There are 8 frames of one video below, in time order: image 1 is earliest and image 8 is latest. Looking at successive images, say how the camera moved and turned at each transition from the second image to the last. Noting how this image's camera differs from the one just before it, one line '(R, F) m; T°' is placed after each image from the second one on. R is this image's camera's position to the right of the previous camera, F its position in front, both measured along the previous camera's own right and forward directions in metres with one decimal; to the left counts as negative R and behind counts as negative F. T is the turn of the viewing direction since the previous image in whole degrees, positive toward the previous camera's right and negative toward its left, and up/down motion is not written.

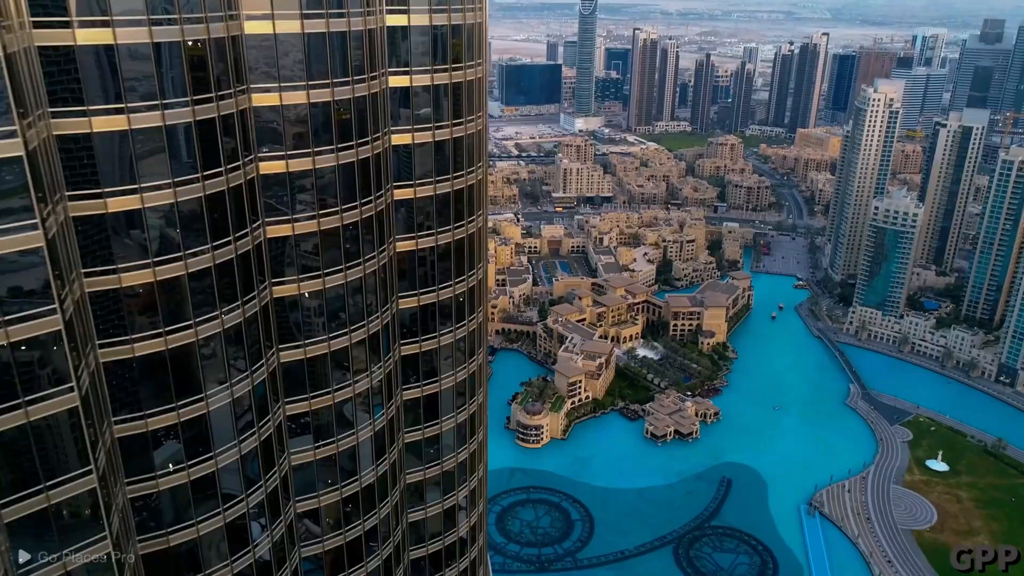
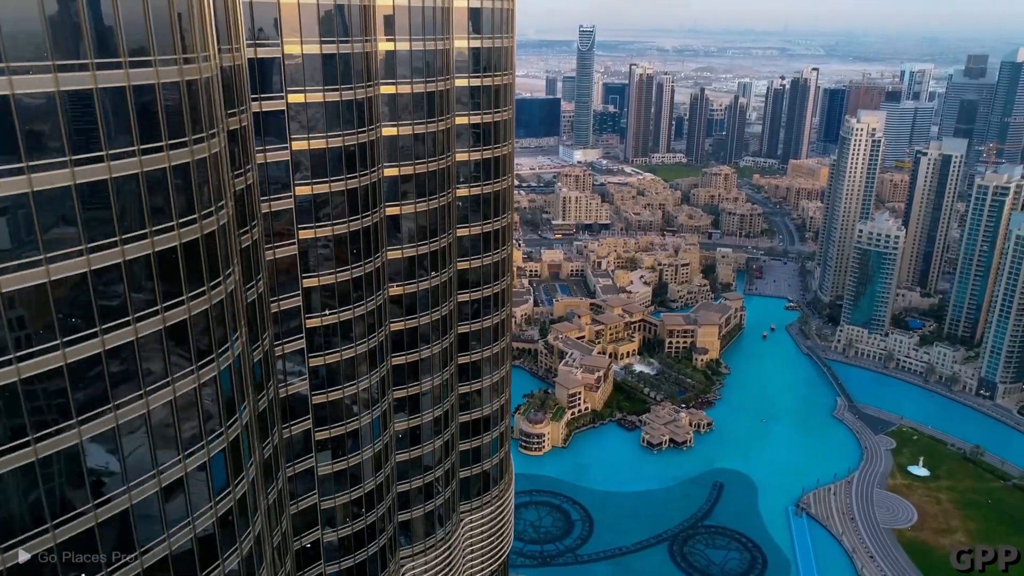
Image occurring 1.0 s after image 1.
(-0.3, -3.7) m; 0°
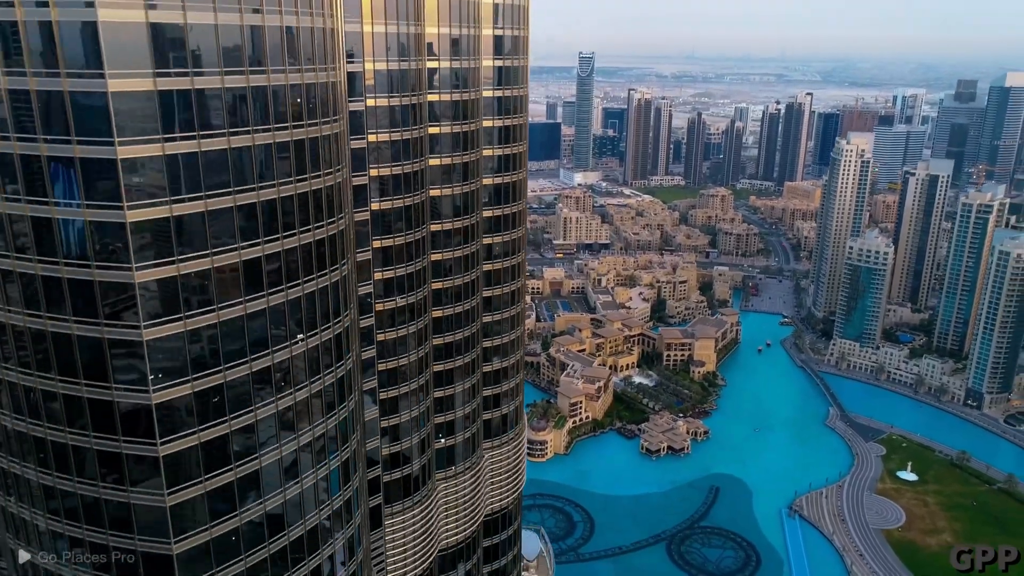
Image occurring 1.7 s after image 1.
(-0.3, -2.8) m; 0°
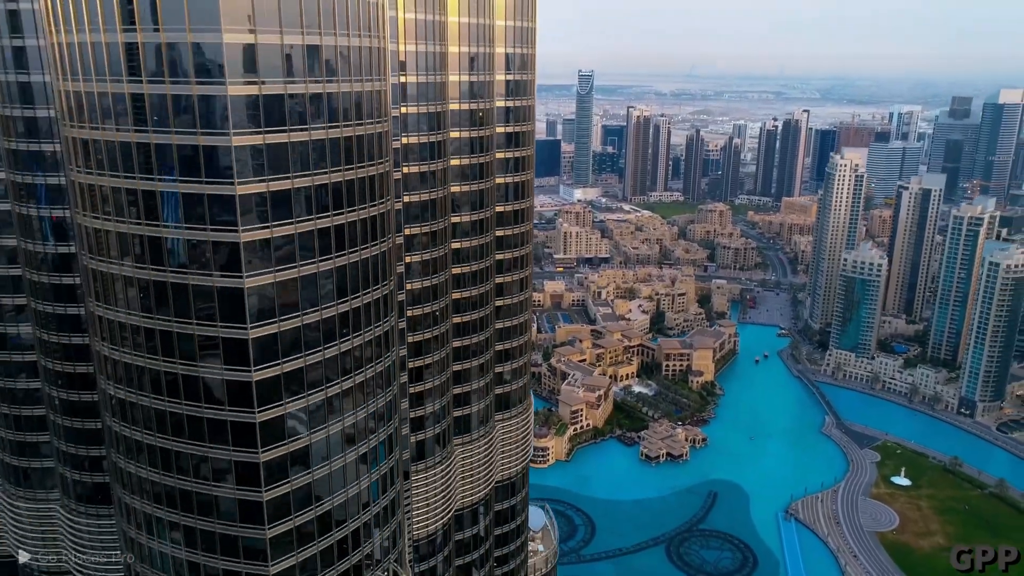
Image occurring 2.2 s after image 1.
(-0.2, -1.8) m; 0°
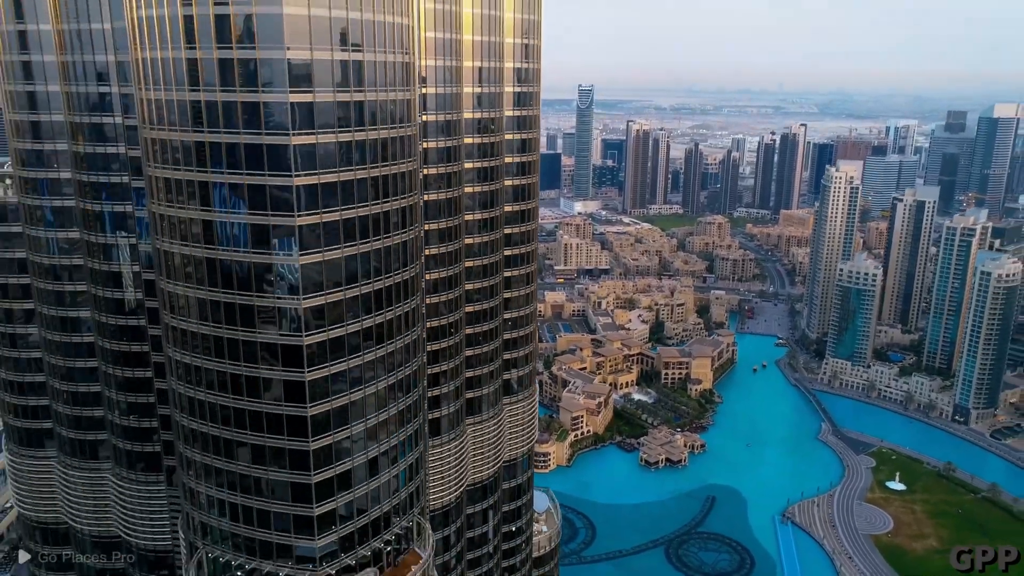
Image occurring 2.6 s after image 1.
(-0.2, -1.5) m; 0°
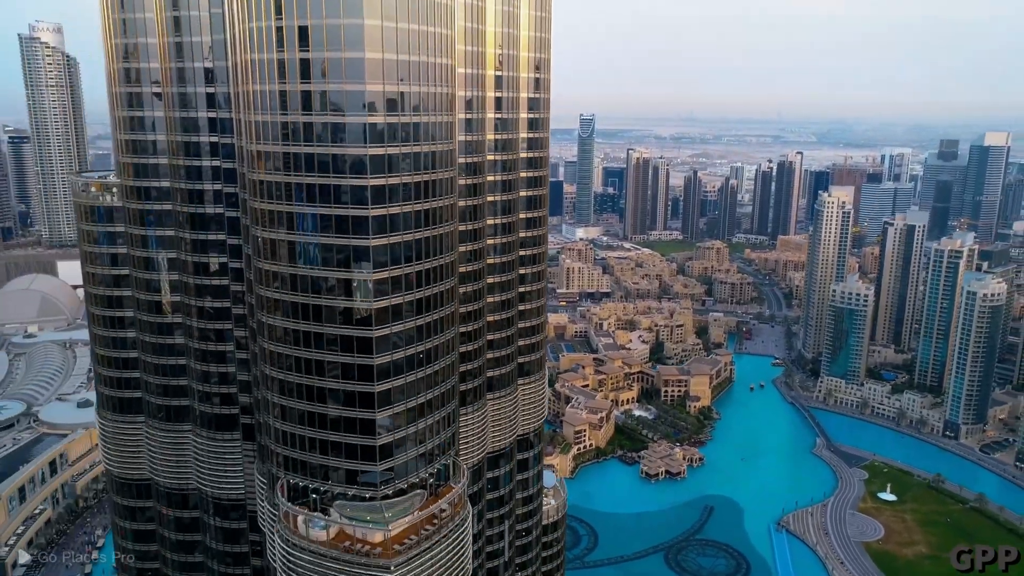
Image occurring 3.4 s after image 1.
(-0.3, -3.2) m; 0°
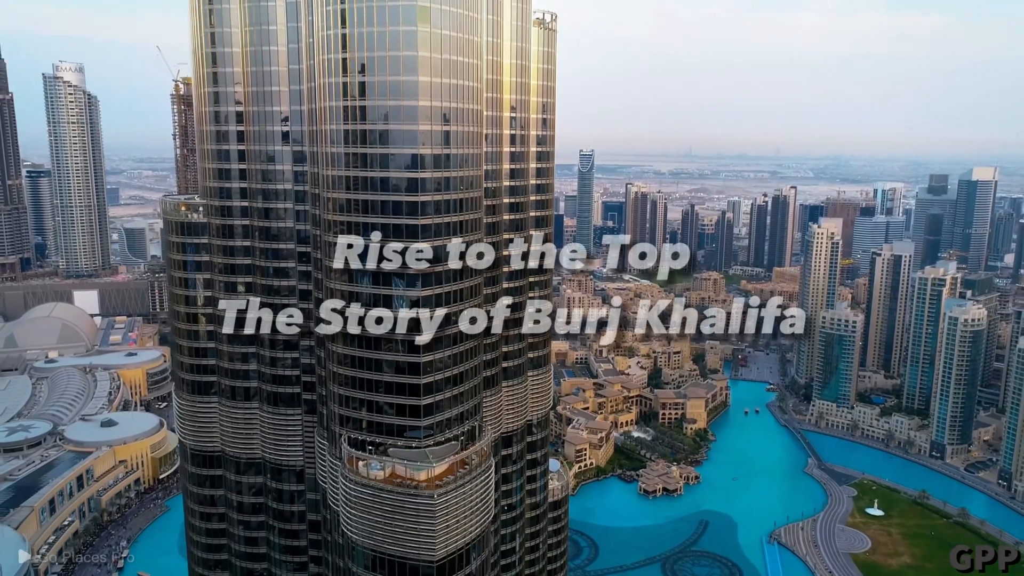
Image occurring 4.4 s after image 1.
(-0.4, -4.0) m; 0°
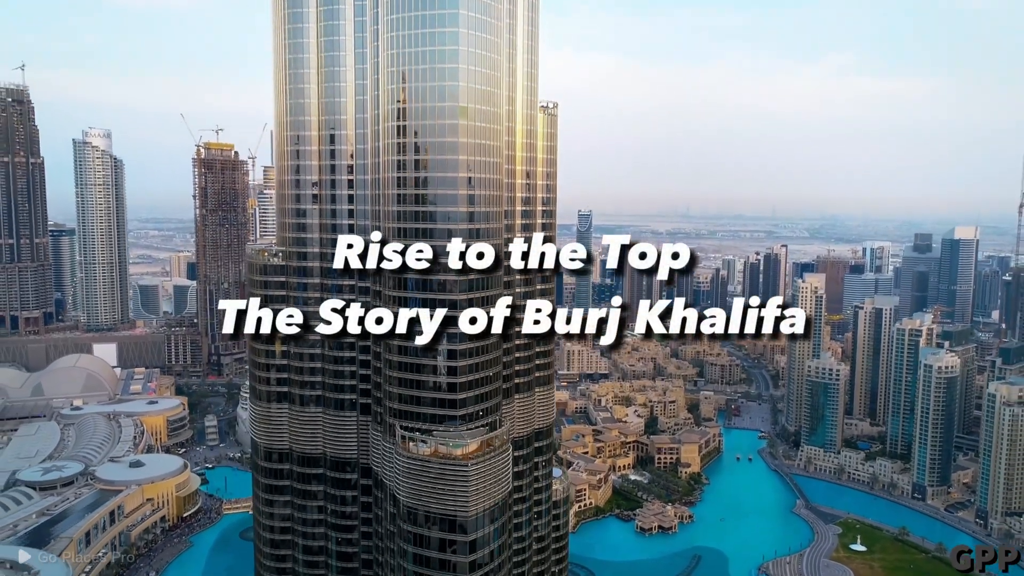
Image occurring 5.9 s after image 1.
(-0.4, -6.0) m; 0°
